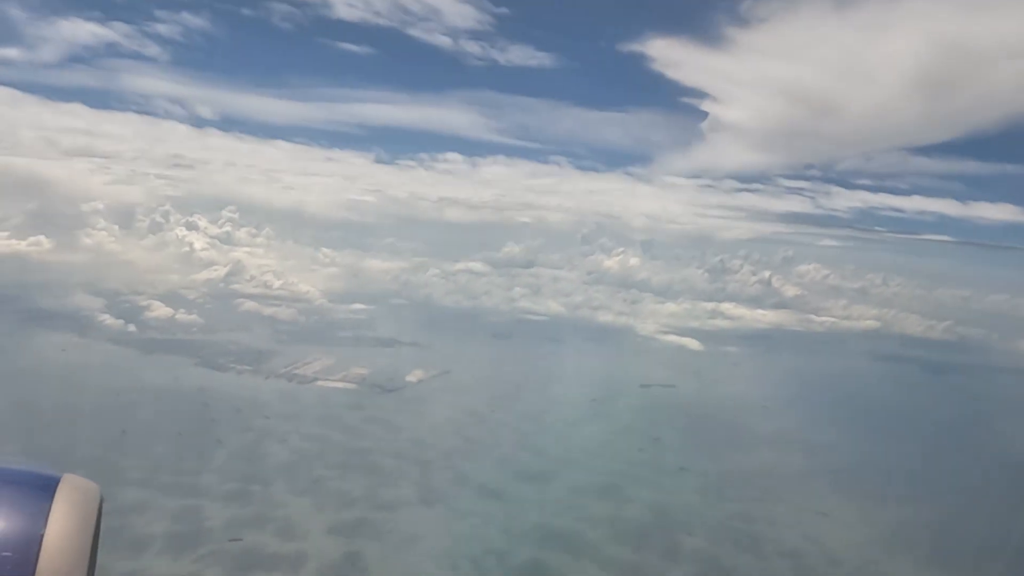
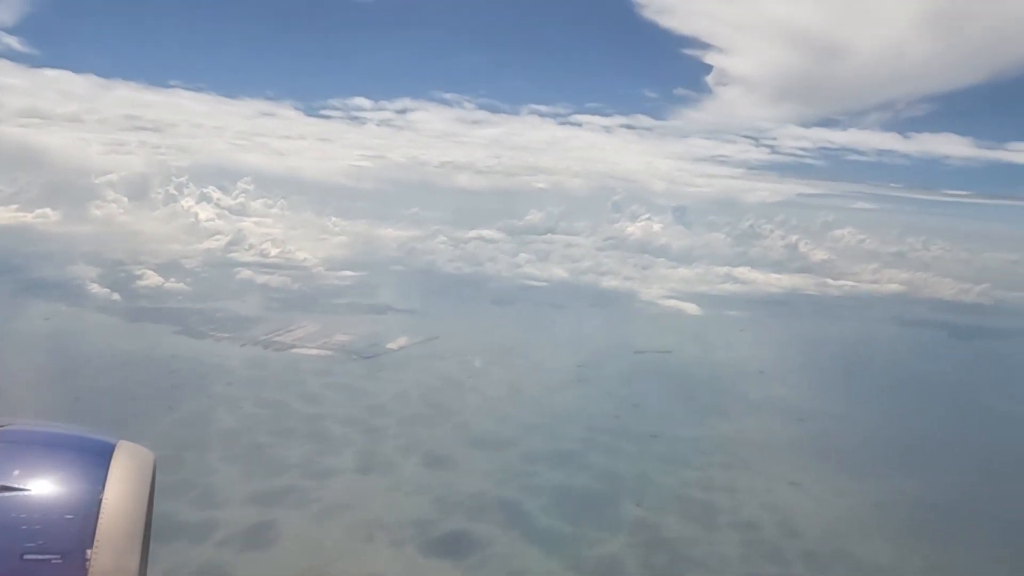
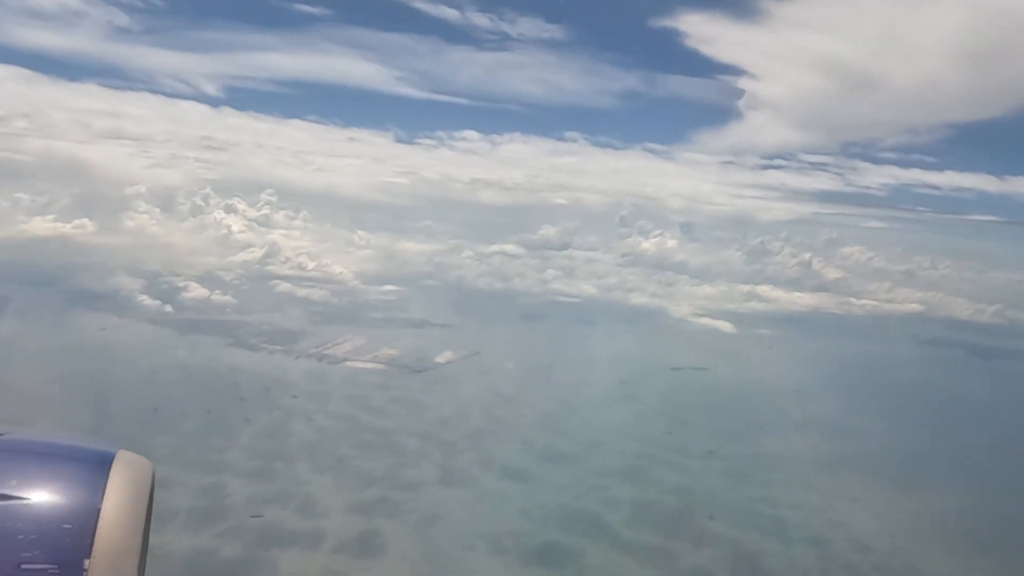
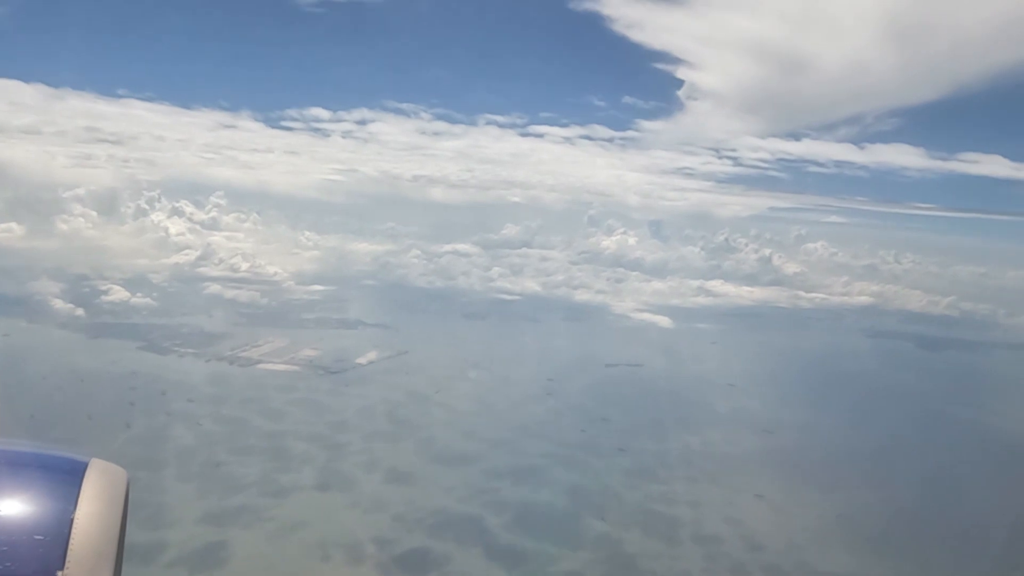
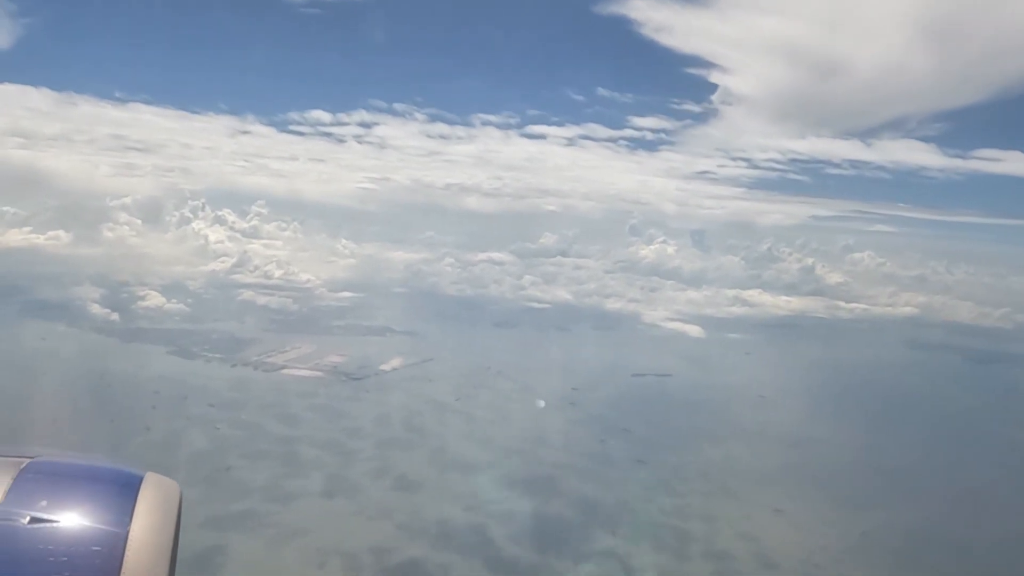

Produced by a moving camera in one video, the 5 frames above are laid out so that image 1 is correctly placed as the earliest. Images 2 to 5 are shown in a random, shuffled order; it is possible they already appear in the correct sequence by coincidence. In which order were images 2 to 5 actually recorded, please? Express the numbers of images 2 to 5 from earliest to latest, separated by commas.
3, 2, 4, 5
